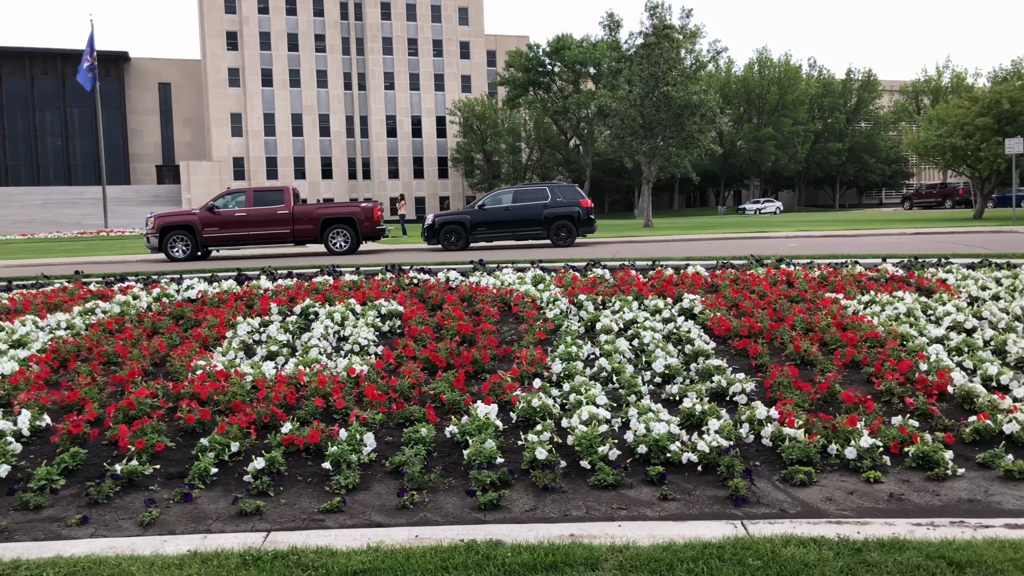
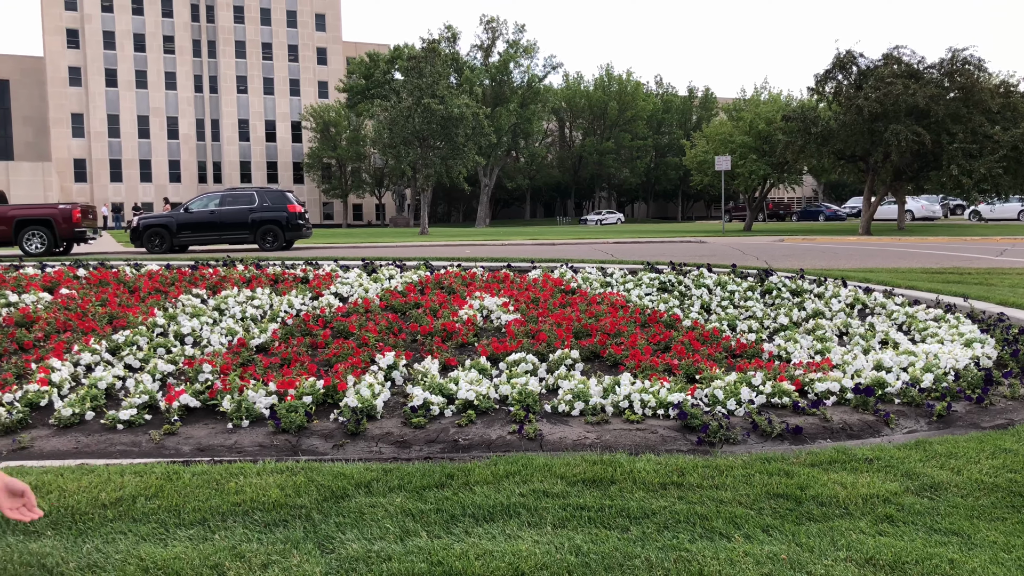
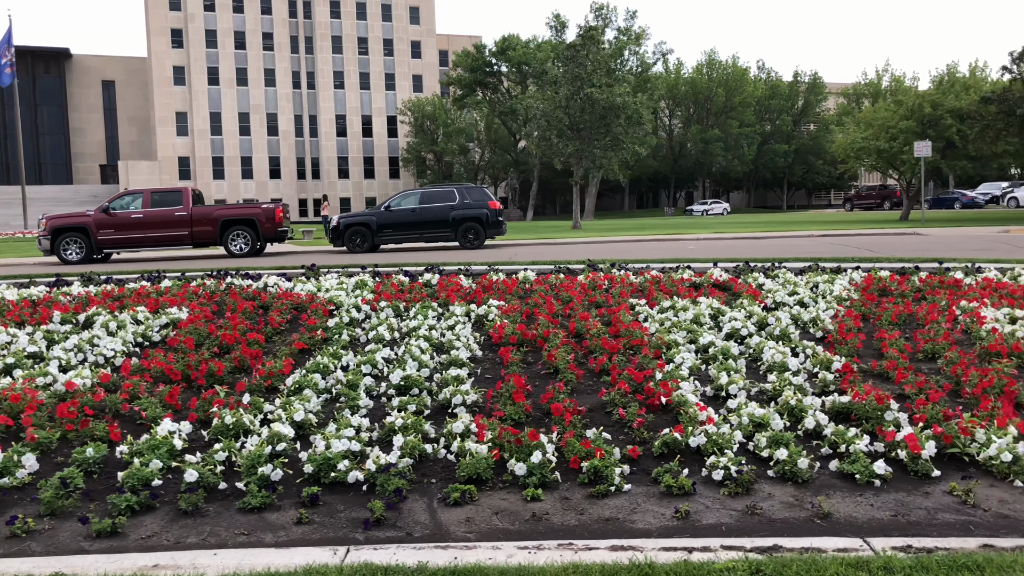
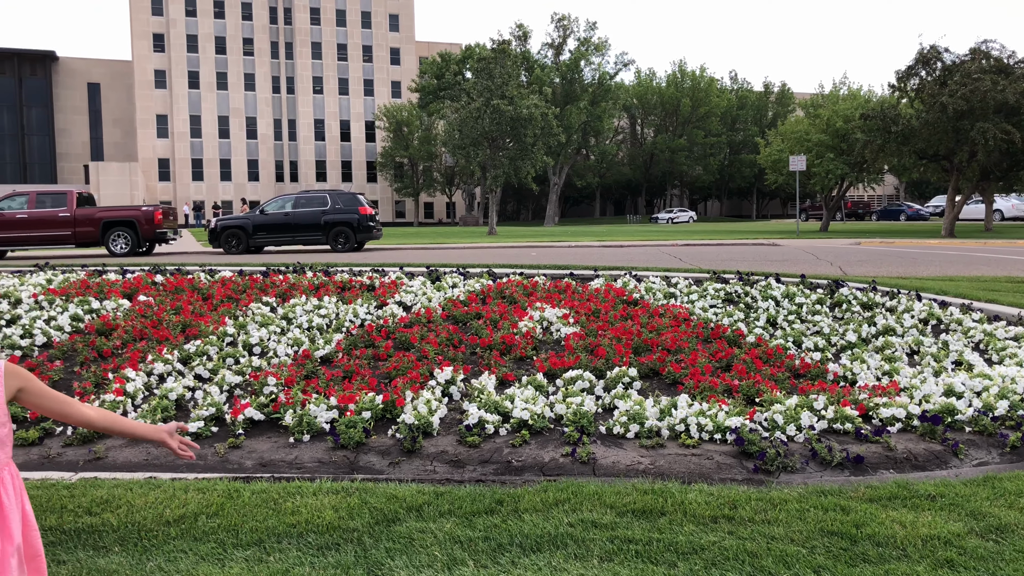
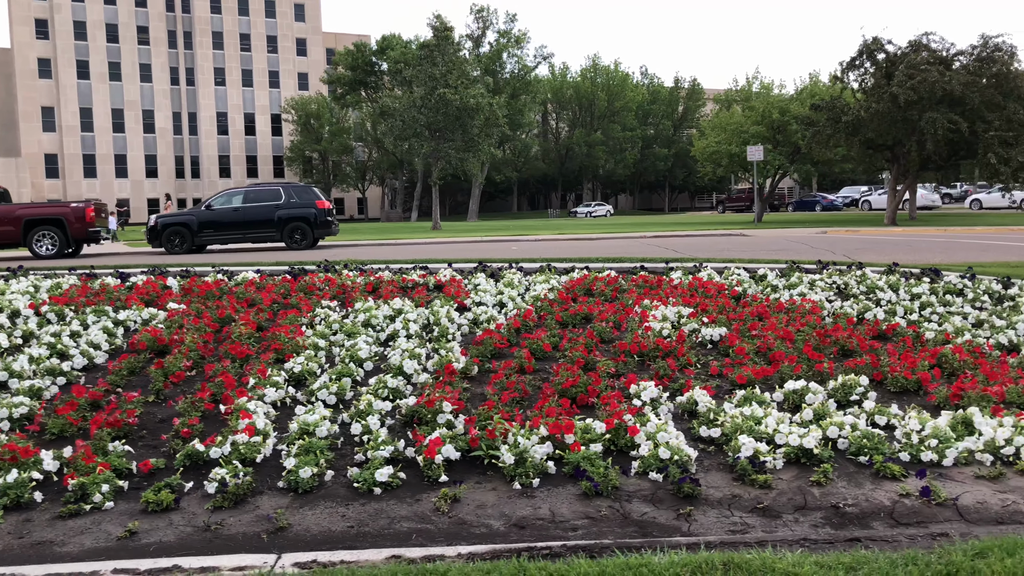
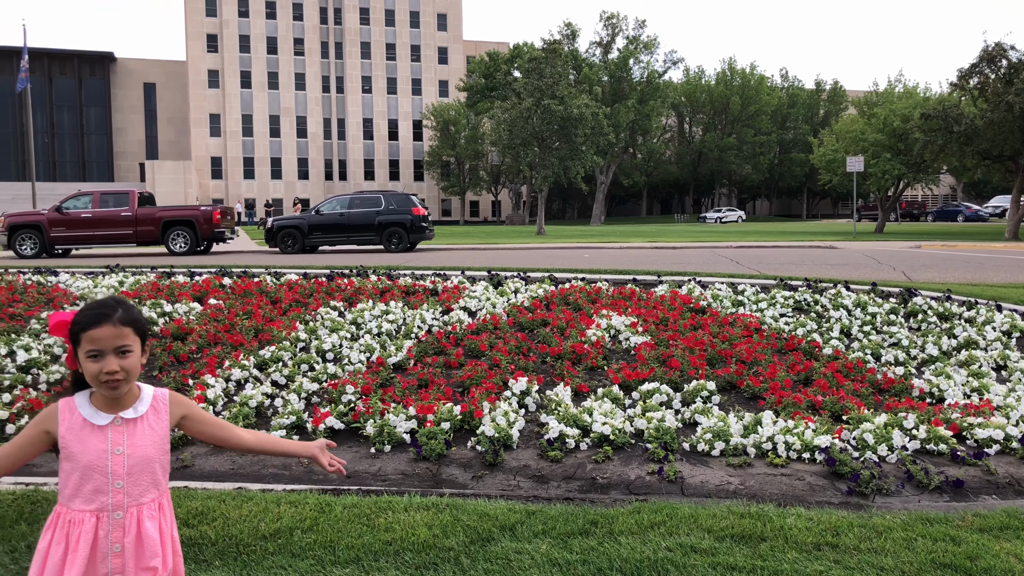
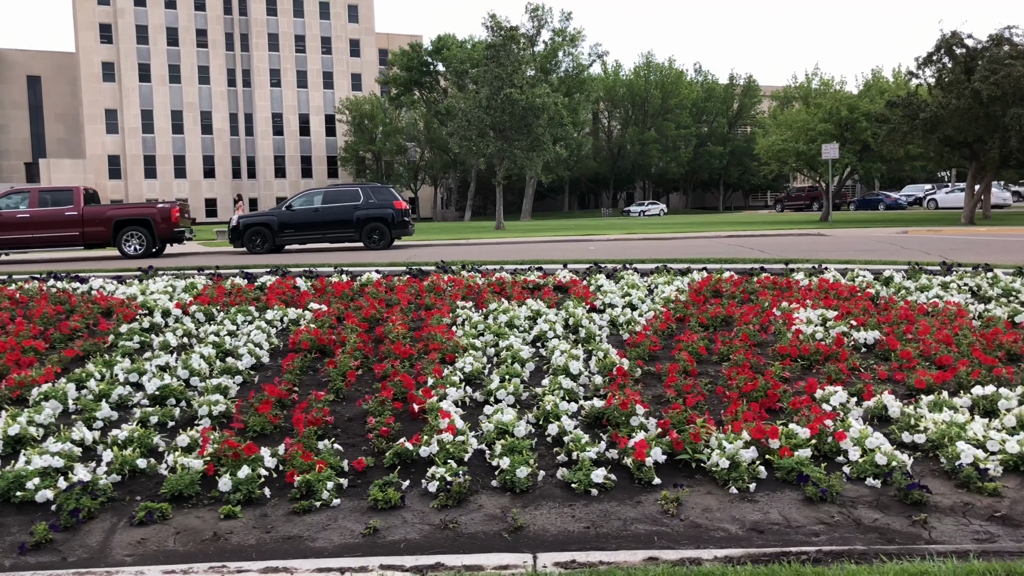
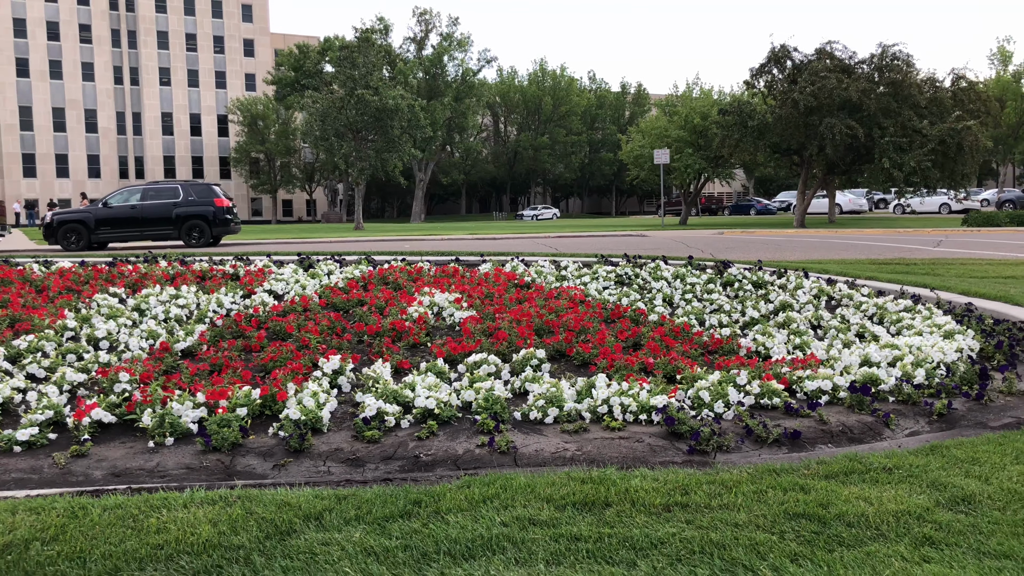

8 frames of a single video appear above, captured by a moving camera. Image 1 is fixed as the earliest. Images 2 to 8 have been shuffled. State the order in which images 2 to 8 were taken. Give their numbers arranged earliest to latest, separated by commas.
3, 7, 5, 8, 2, 4, 6
